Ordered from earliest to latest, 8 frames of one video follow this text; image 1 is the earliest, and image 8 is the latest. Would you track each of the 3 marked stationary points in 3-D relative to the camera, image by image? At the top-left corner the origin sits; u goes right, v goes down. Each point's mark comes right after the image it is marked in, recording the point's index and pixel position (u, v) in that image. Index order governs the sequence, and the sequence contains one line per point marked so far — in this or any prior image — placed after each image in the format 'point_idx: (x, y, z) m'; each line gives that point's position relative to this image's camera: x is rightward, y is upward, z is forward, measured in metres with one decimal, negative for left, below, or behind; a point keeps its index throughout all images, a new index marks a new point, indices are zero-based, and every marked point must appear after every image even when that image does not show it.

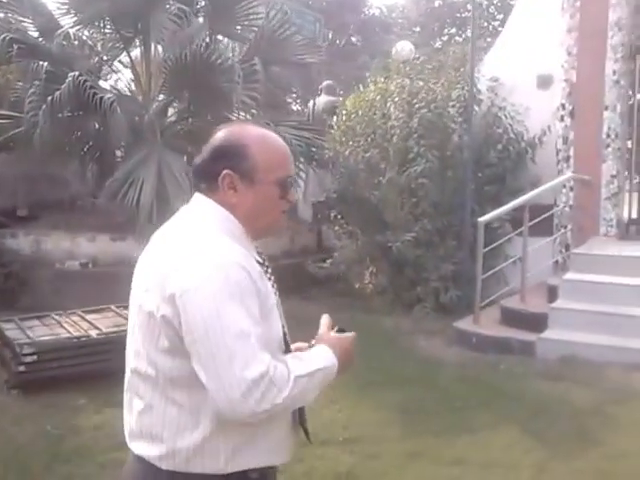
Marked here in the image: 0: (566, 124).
0: (+2.2, +1.1, +7.6) m
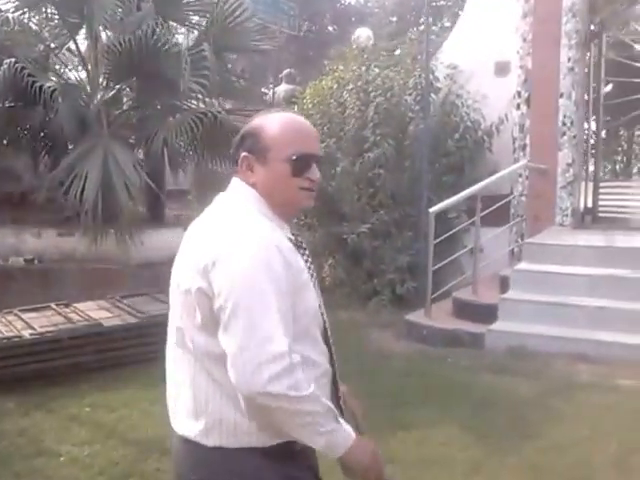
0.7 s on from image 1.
0: (+1.8, +1.2, +7.5) m
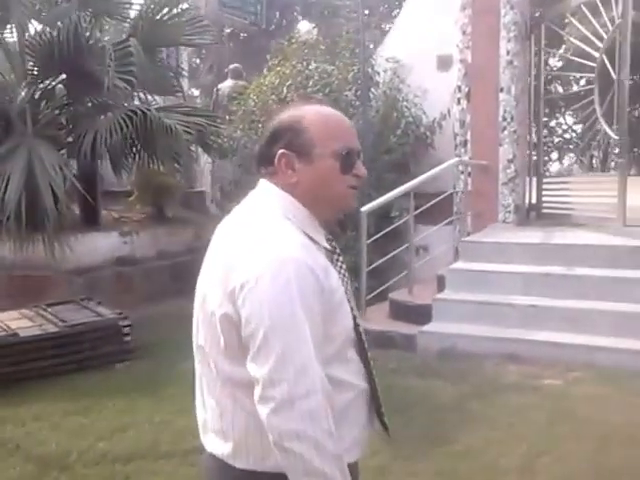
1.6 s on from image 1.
0: (+1.2, +1.2, +7.4) m
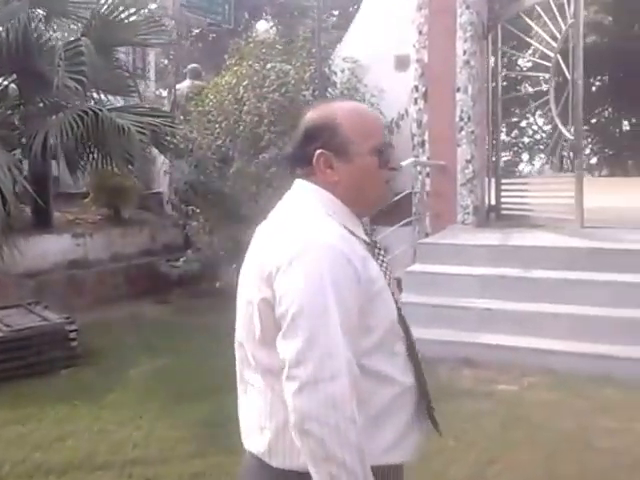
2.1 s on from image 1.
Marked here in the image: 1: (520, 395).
0: (+0.9, +1.2, +7.3) m
1: (+1.2, -0.9, +4.9) m
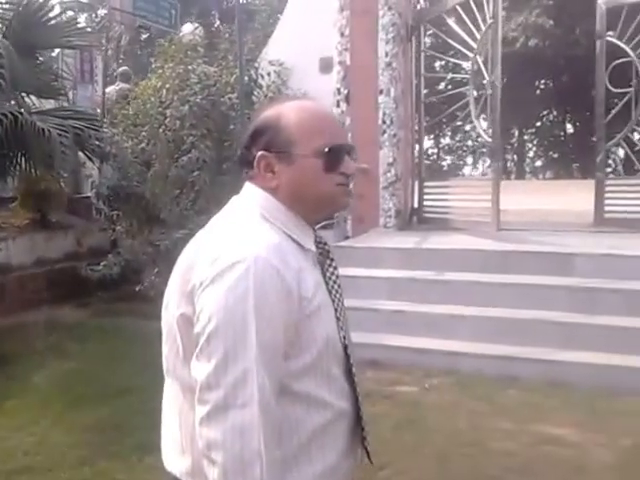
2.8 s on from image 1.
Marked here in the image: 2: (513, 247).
0: (+0.2, +1.1, +7.3) m
1: (+0.6, -0.9, +4.9) m
2: (+1.3, 0.0, +5.8) m
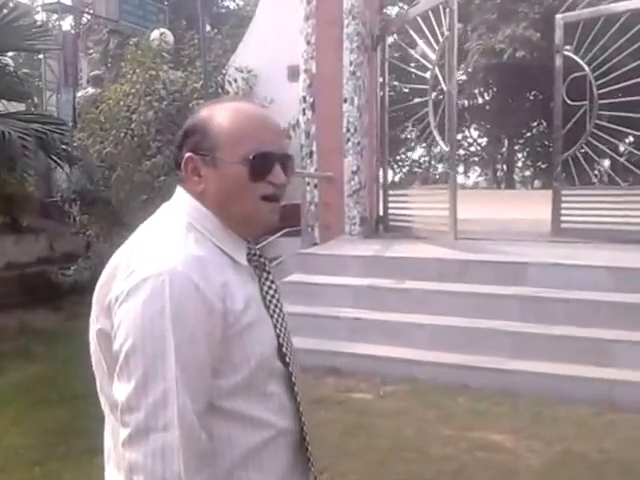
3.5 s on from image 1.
0: (-0.1, +1.1, +7.3) m
1: (+0.3, -1.0, +4.9) m
2: (+1.0, -0.1, +5.9) m
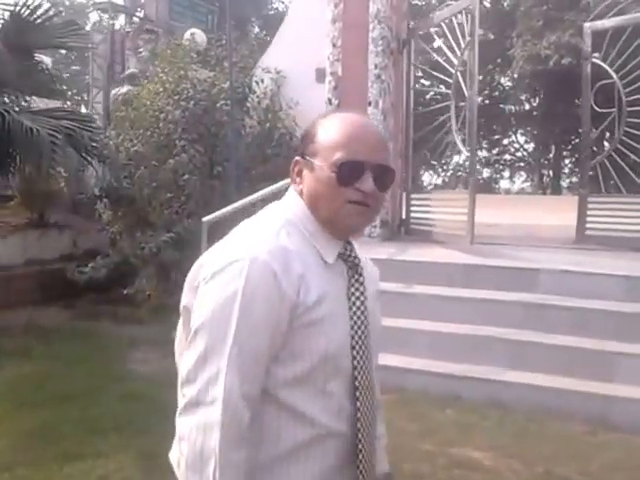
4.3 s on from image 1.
0: (+0.1, +1.1, +7.3) m
1: (+0.3, -1.0, +4.9) m
2: (+1.1, -0.2, +5.8) m
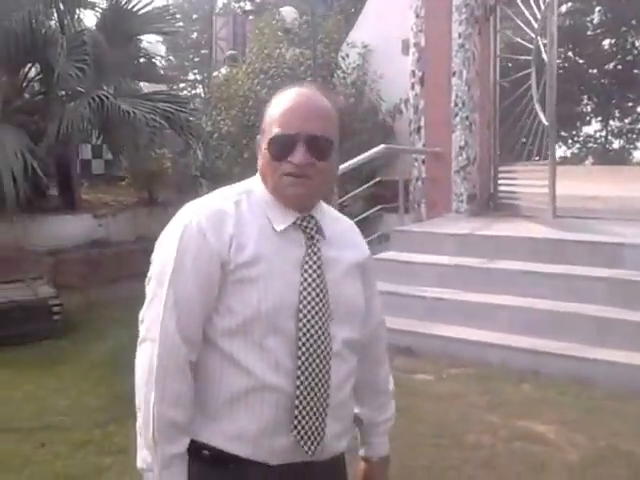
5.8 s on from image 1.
0: (+0.8, +1.3, +7.2) m
1: (+0.6, -0.8, +4.8) m
2: (+1.6, 0.0, +5.5) m
